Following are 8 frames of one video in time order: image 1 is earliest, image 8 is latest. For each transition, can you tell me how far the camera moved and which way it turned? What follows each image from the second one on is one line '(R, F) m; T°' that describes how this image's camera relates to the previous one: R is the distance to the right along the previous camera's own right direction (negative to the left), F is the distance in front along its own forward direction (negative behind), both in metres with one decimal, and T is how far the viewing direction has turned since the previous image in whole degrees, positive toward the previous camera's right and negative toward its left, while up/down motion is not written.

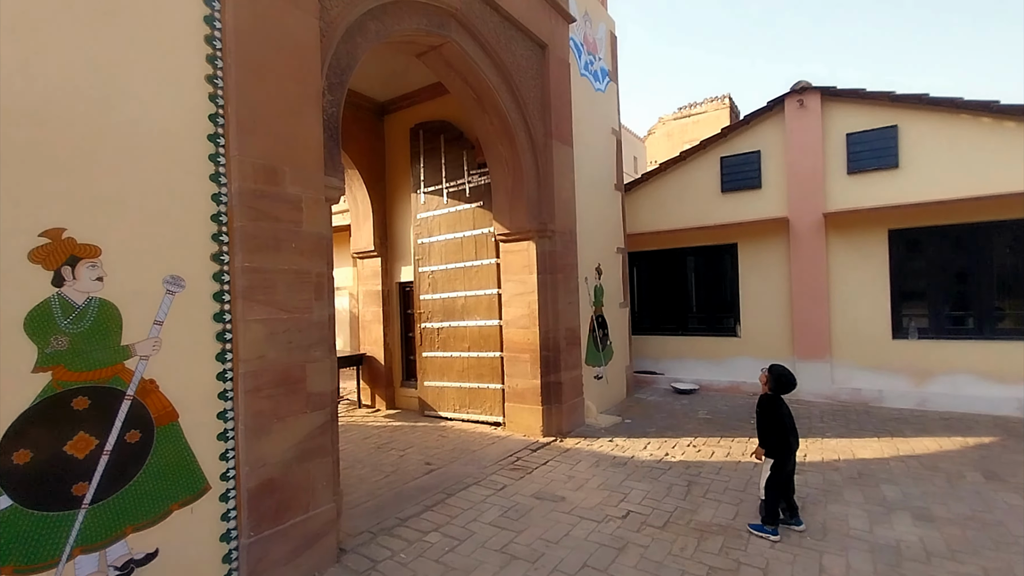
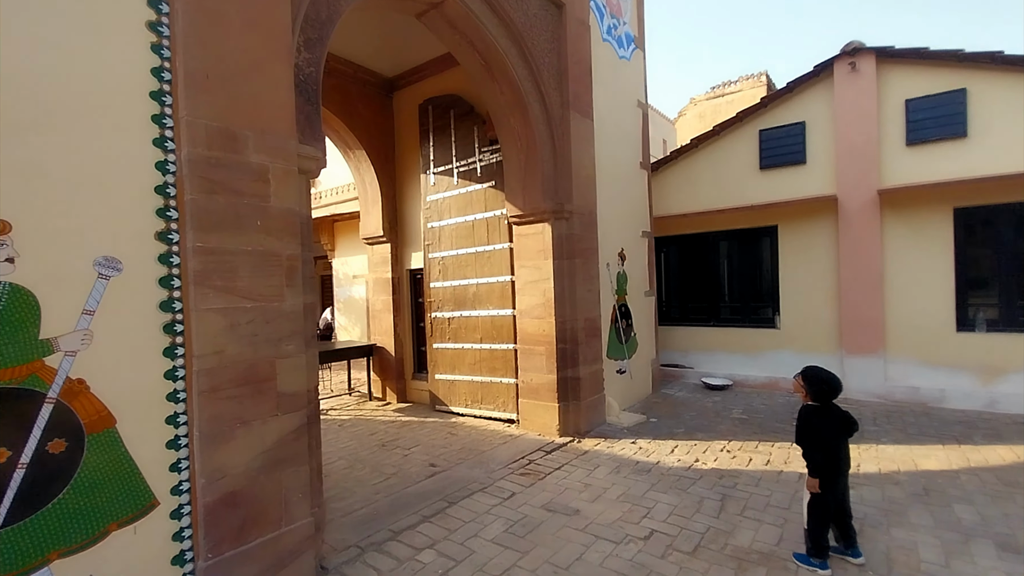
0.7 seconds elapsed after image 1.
(+0.1, +0.5) m; -3°
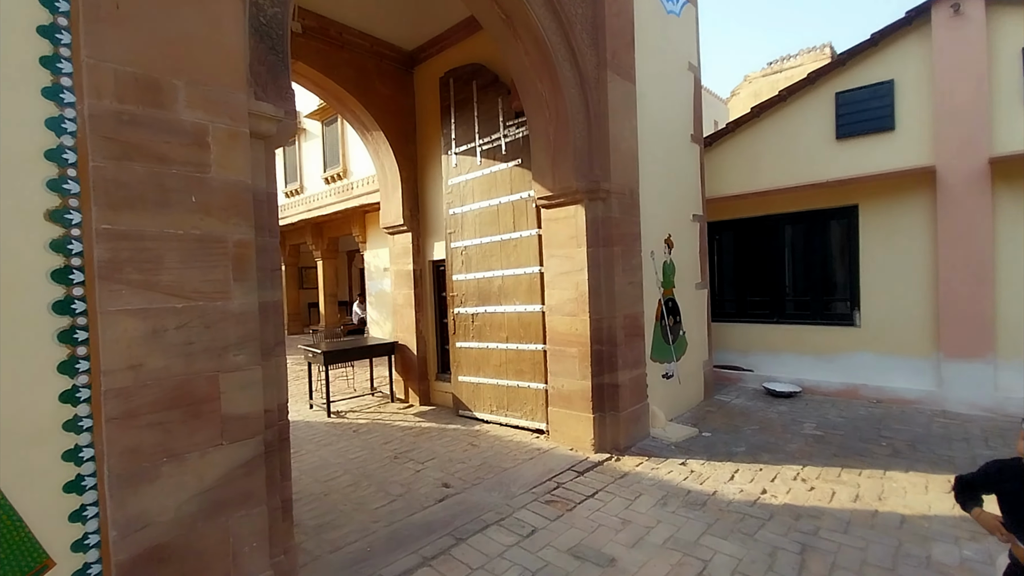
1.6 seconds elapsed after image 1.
(+0.1, +0.7) m; -5°
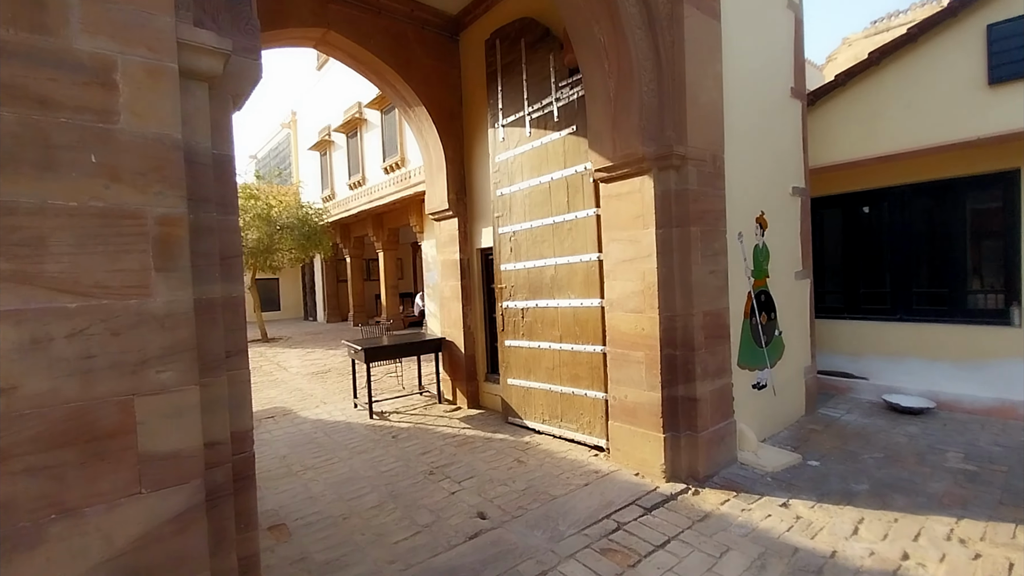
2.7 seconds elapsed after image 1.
(+0.1, +0.7) m; -8°
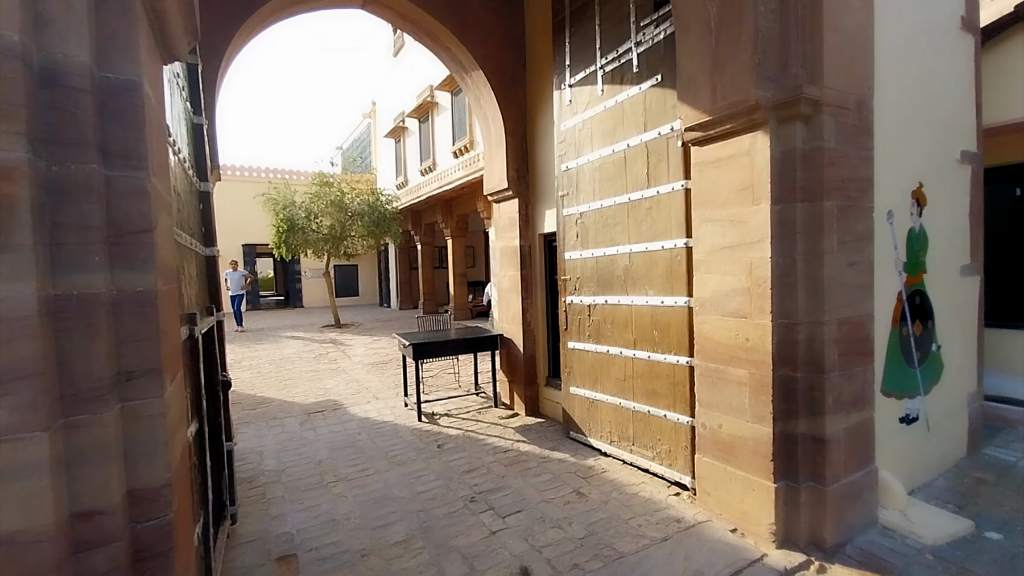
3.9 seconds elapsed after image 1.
(+0.1, +0.8) m; -9°
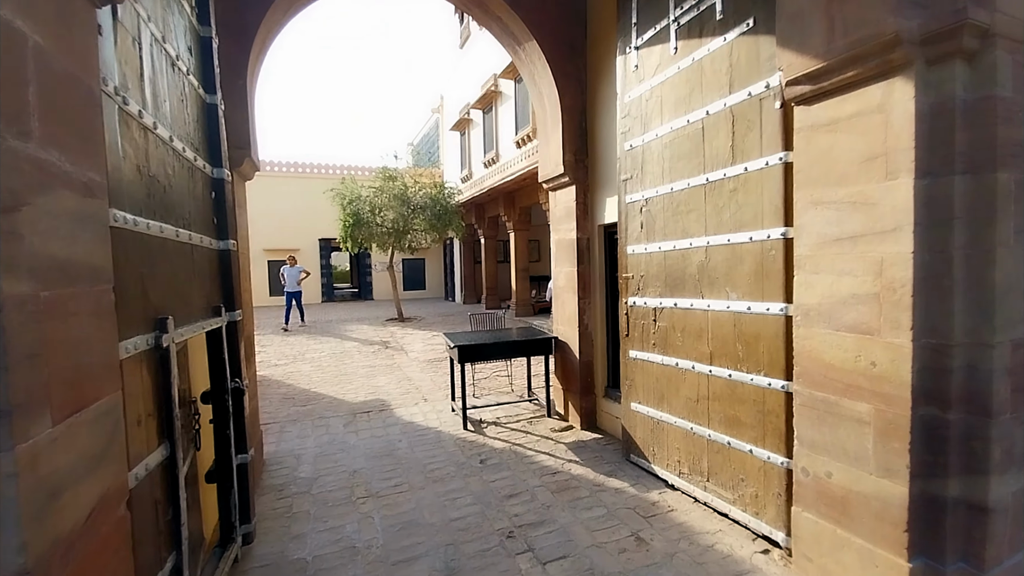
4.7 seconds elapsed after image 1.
(+0.1, +0.5) m; -8°
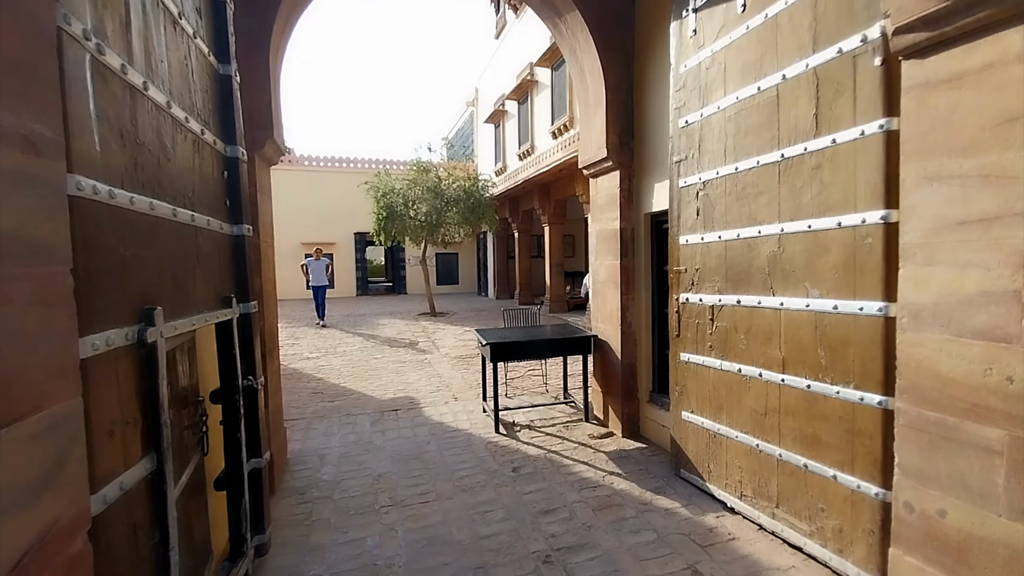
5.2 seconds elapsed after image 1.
(0.0, +0.3) m; -4°
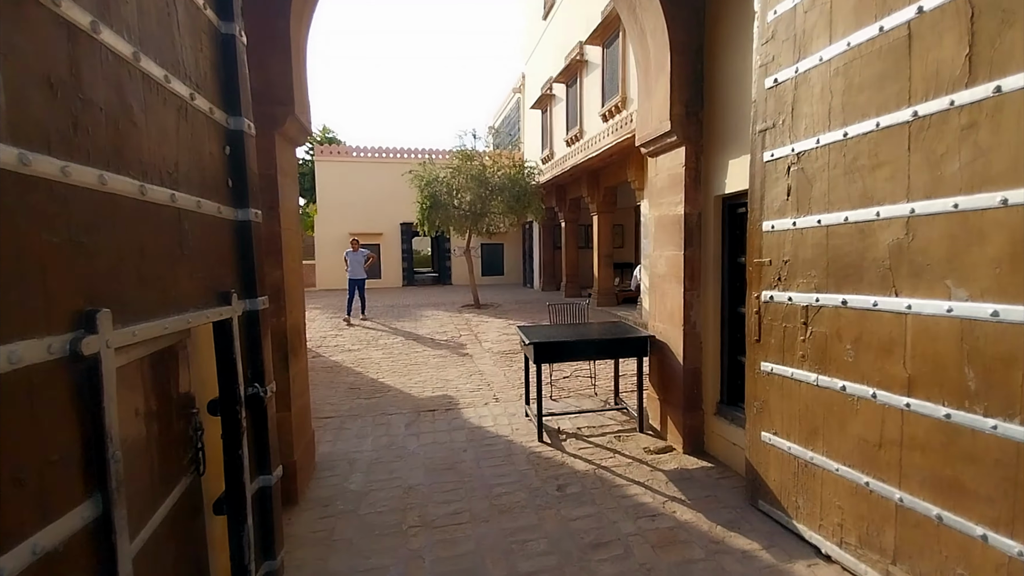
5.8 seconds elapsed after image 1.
(0.0, +0.4) m; -5°
